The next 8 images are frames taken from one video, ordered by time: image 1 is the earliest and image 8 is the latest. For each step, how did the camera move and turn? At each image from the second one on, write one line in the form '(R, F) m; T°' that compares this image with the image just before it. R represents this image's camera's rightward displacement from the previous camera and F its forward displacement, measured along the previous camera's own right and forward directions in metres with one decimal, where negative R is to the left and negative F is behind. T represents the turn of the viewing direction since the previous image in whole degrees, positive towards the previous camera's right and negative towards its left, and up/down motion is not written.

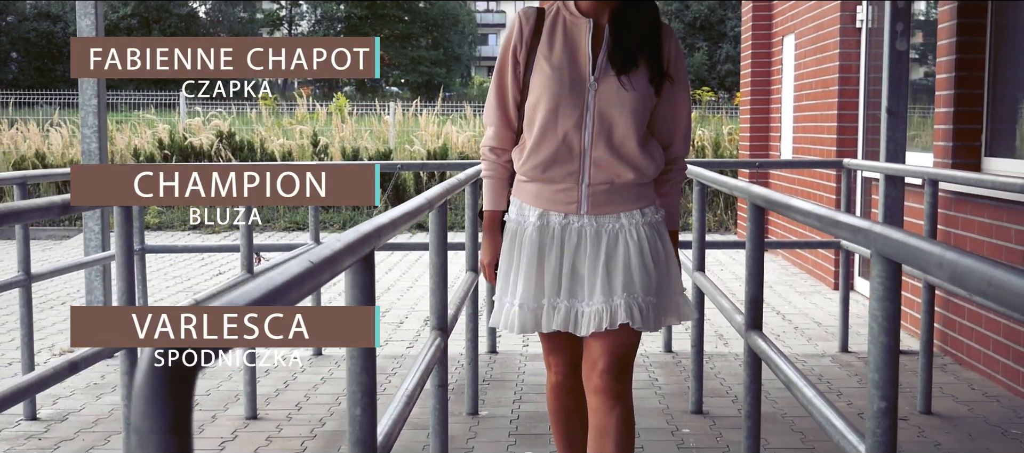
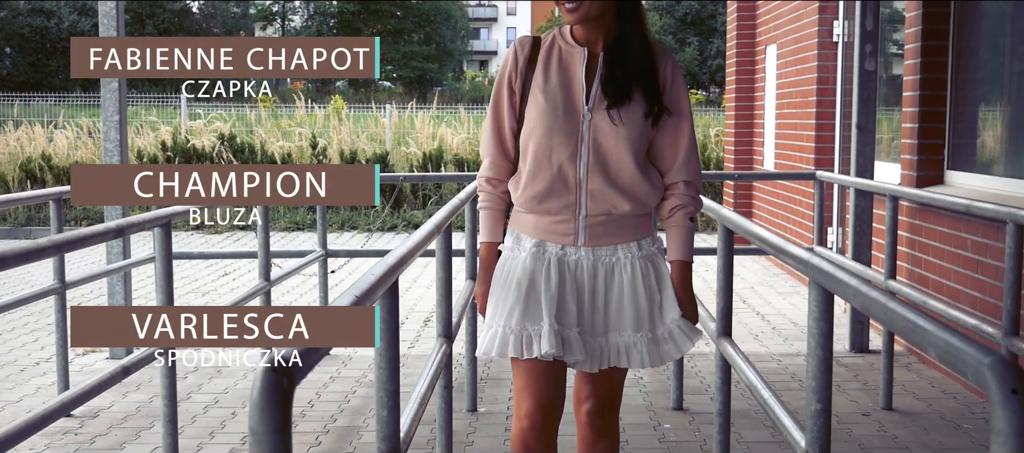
(0.0, -0.4) m; 0°
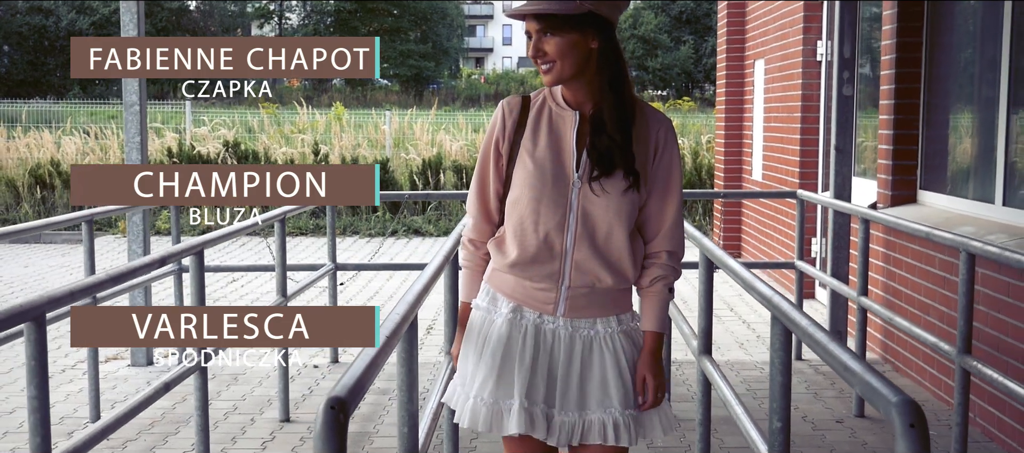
(0.0, -0.3) m; 0°
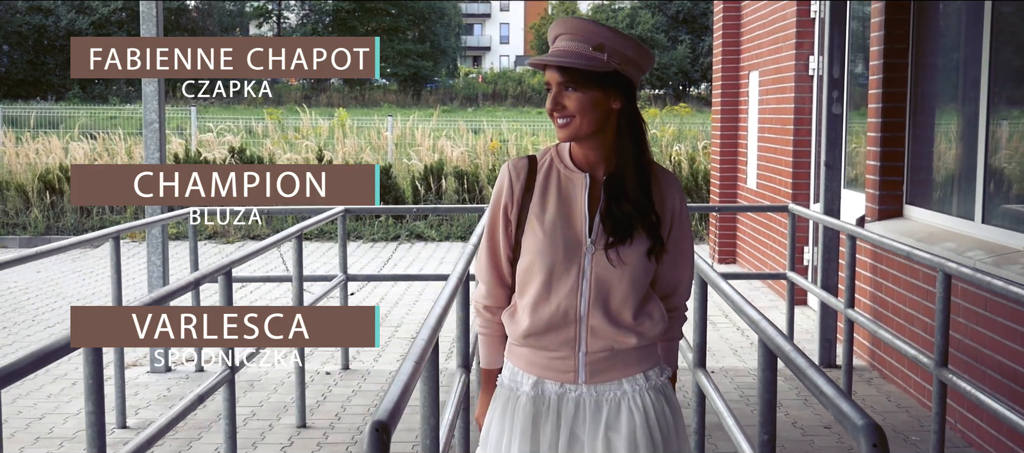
(0.0, -0.3) m; 0°
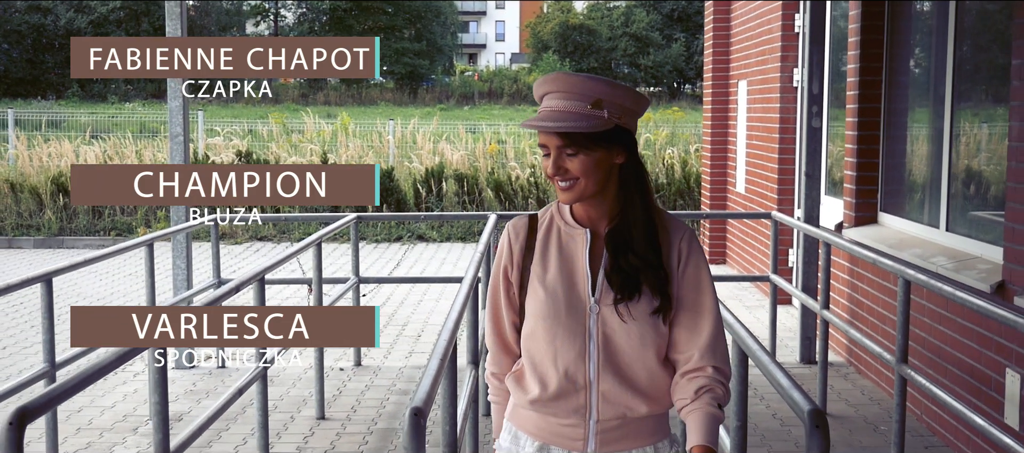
(0.0, -0.4) m; 0°
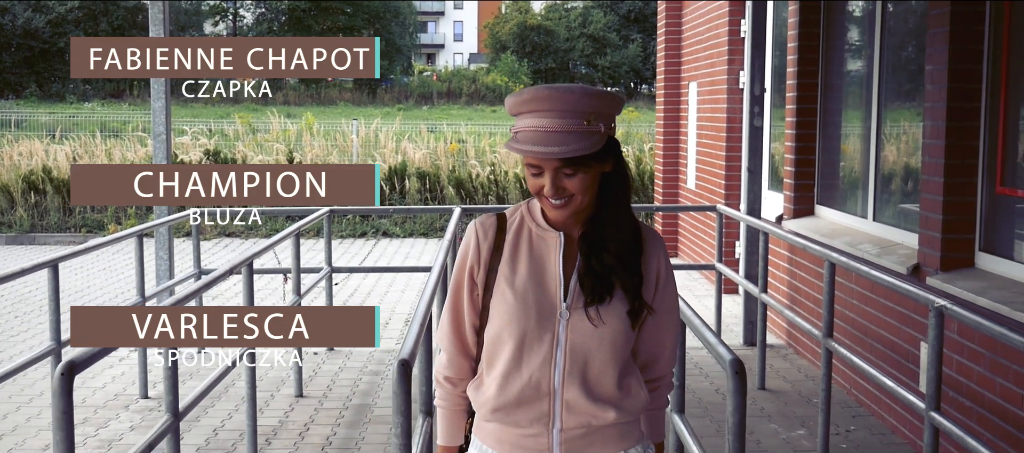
(0.0, -0.5) m; +2°
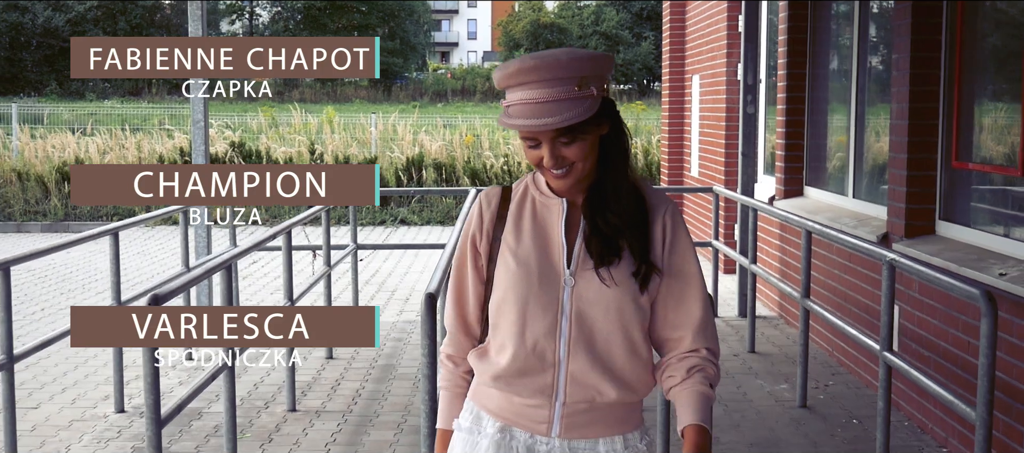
(0.0, -0.6) m; -1°
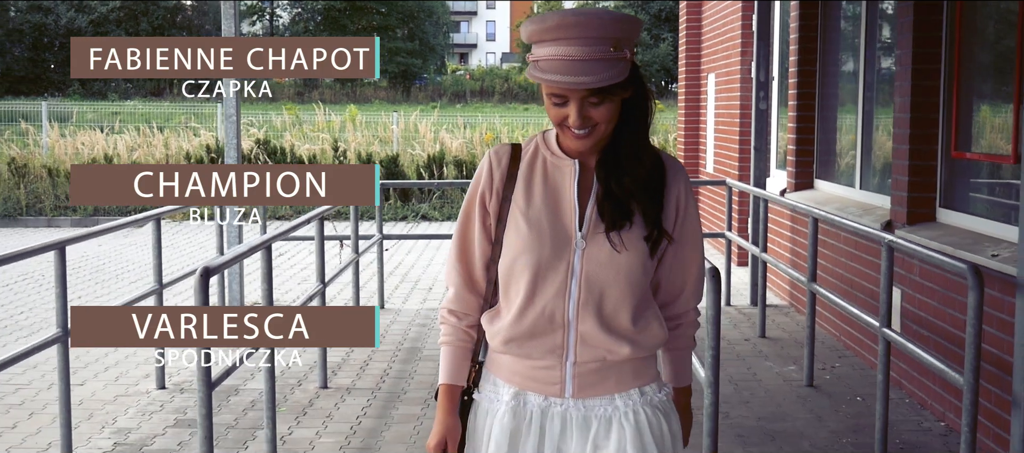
(0.0, -0.3) m; -1°
